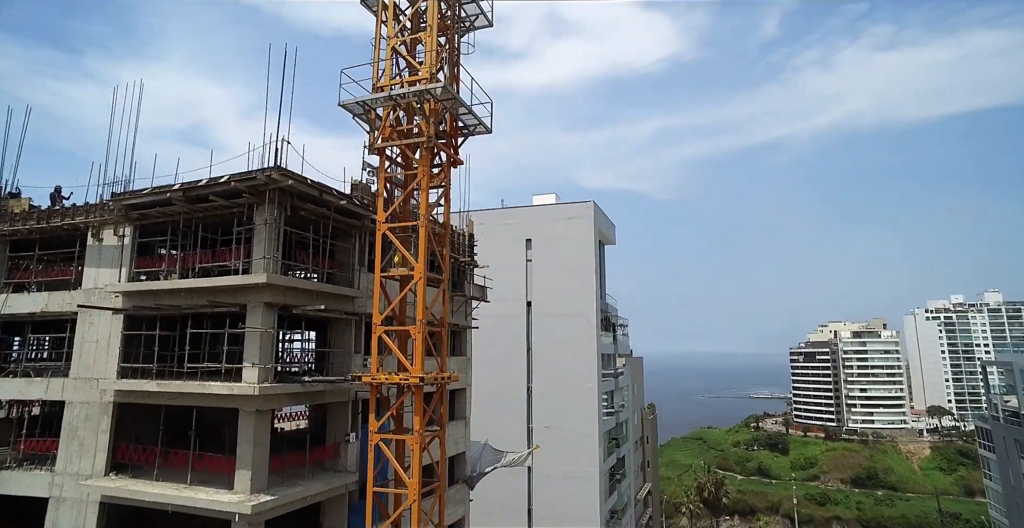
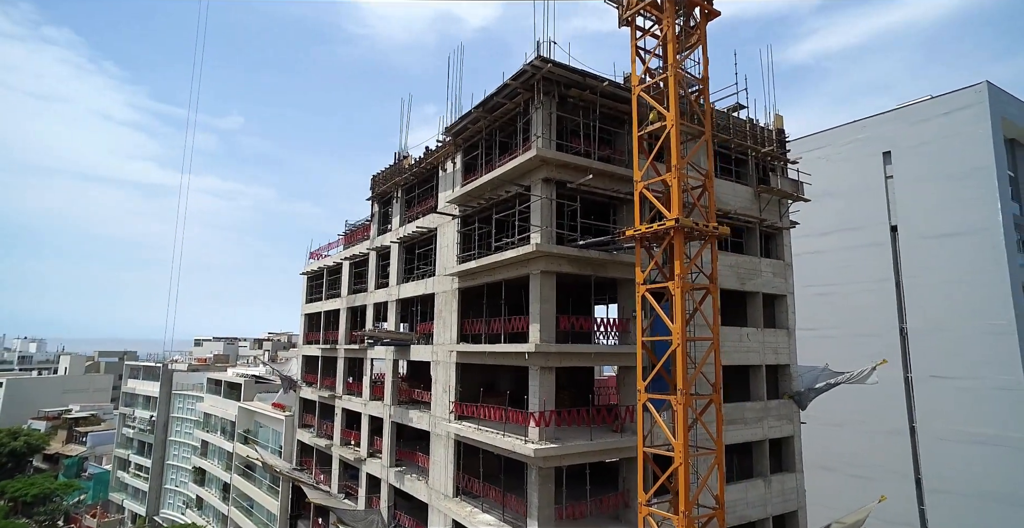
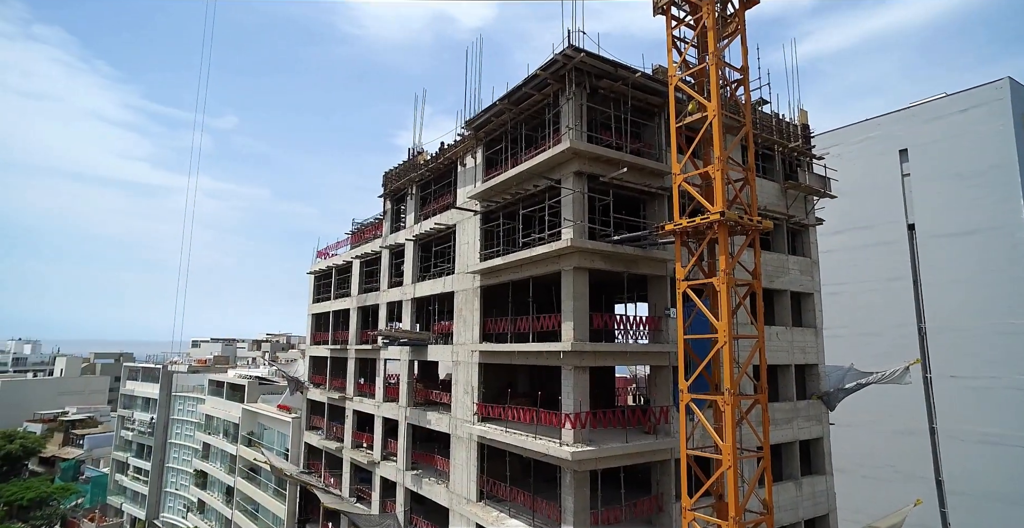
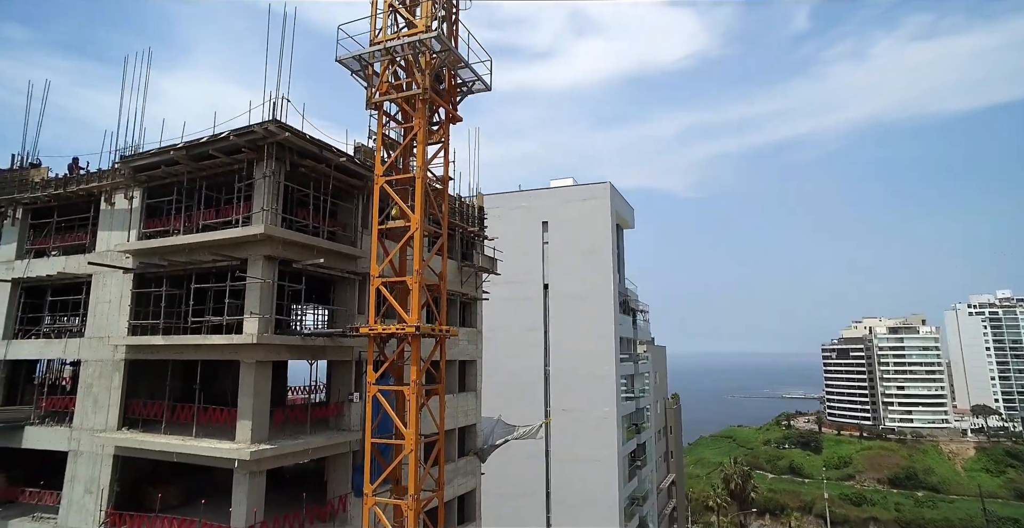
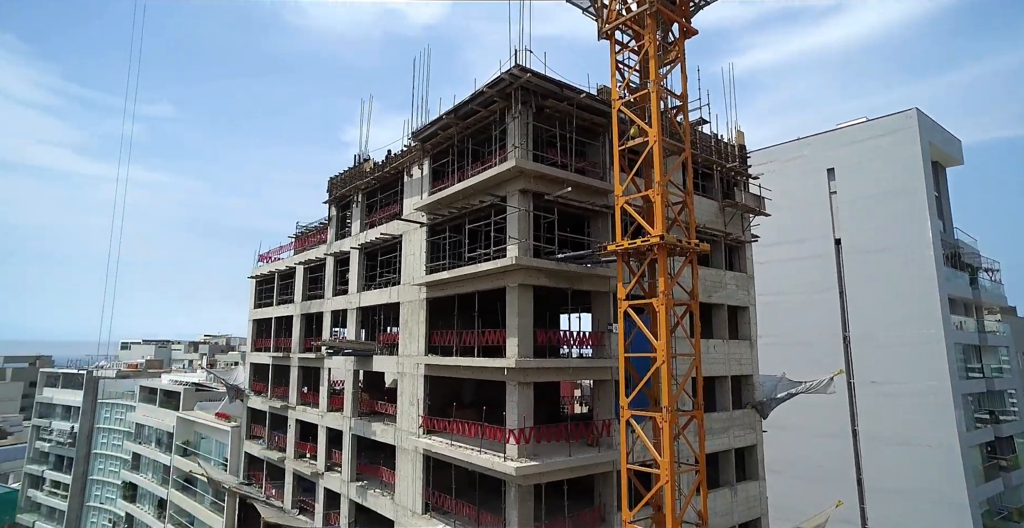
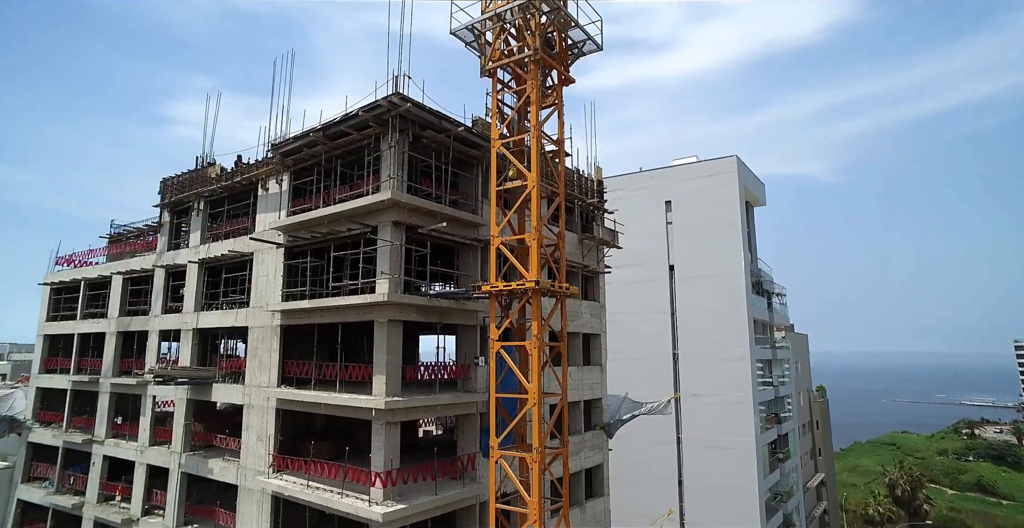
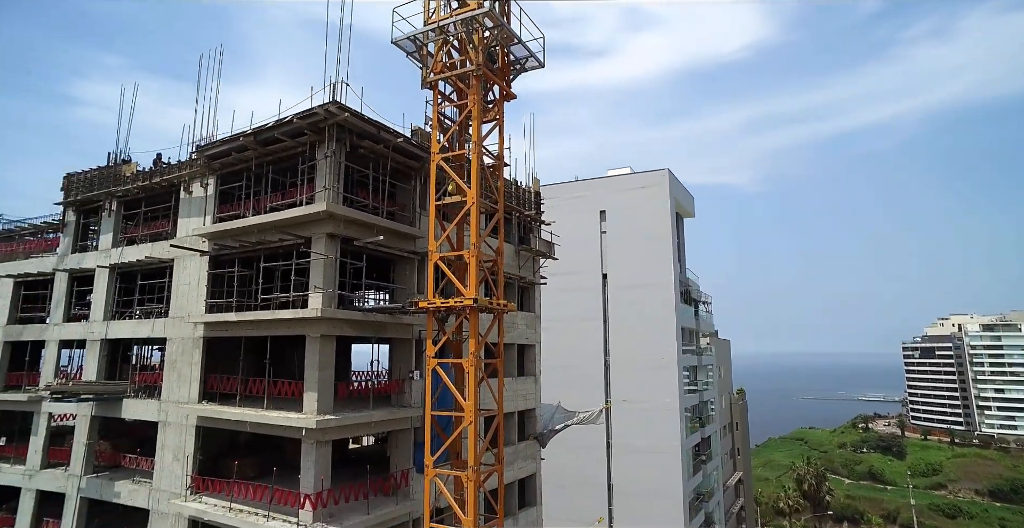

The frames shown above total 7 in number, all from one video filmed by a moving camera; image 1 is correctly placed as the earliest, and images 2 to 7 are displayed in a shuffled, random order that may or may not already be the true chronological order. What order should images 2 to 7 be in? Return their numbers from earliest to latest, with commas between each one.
4, 7, 6, 5, 3, 2
